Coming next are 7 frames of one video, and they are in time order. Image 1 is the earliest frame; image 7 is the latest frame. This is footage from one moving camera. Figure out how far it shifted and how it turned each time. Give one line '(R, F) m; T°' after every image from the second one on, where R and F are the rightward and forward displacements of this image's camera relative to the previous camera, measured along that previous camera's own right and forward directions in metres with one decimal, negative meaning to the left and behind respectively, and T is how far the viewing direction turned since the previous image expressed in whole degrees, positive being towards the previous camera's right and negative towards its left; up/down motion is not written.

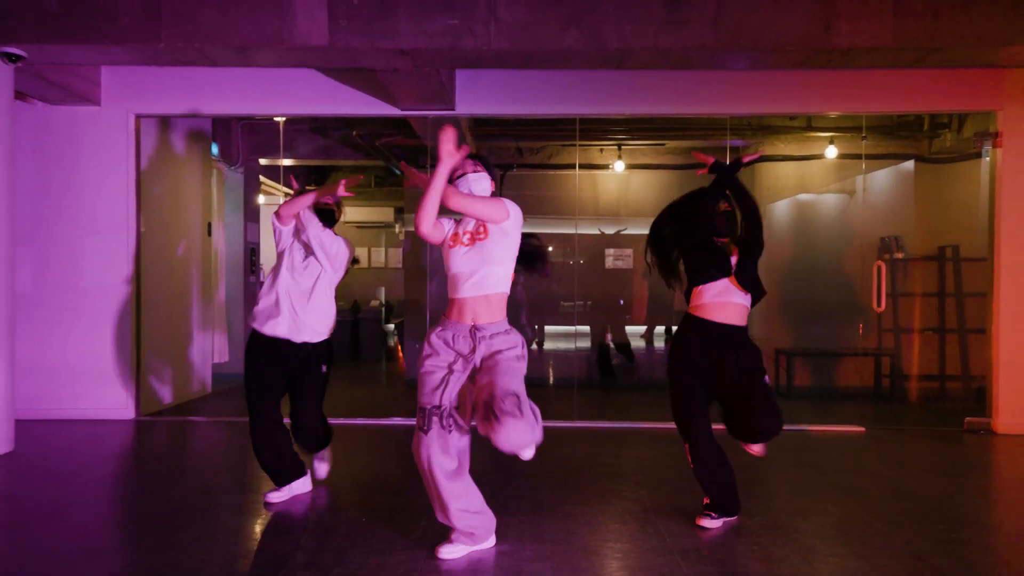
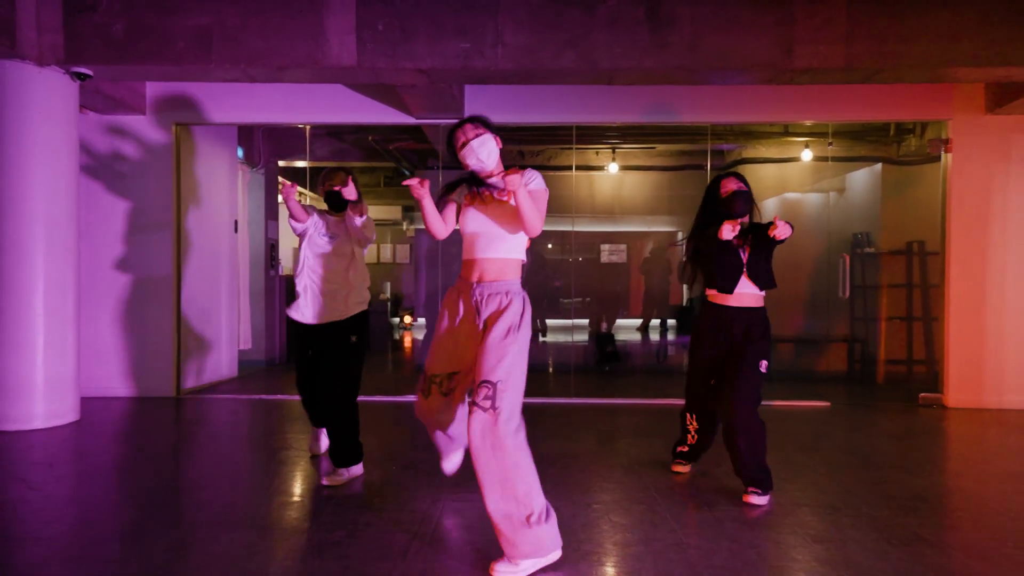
(0.0, -0.6) m; 0°
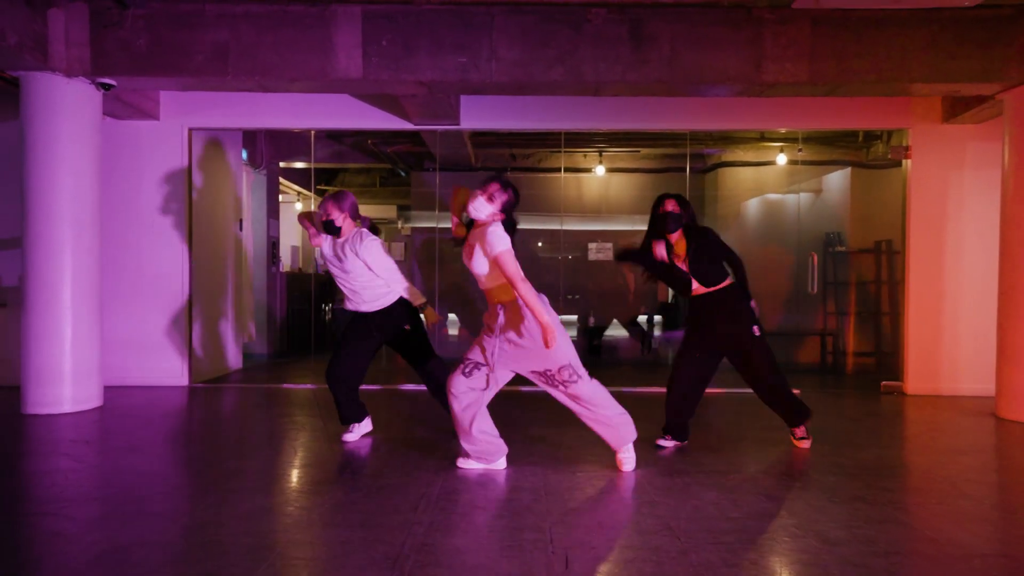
(0.0, -0.4) m; +1°
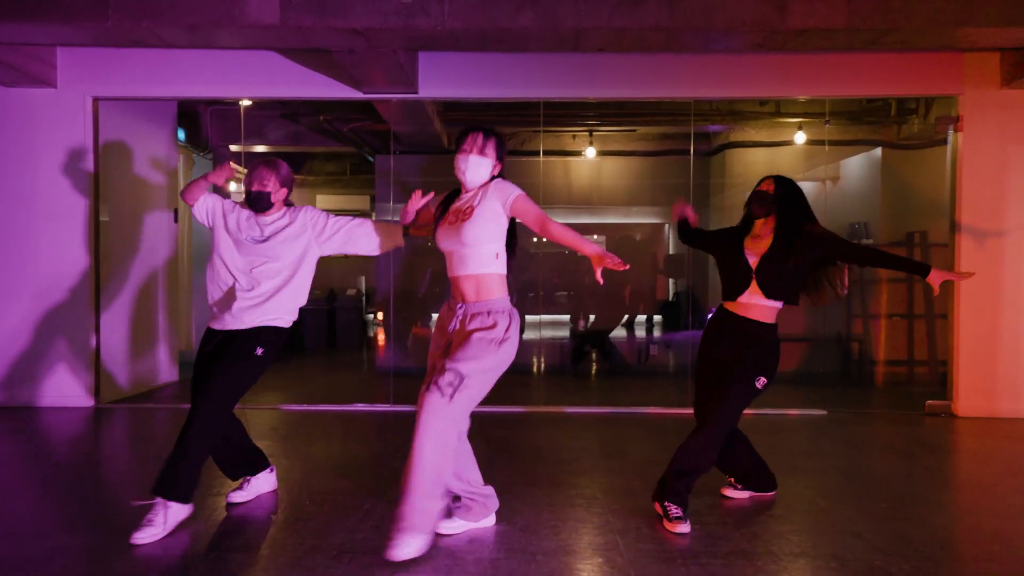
(+0.3, +1.1) m; 0°
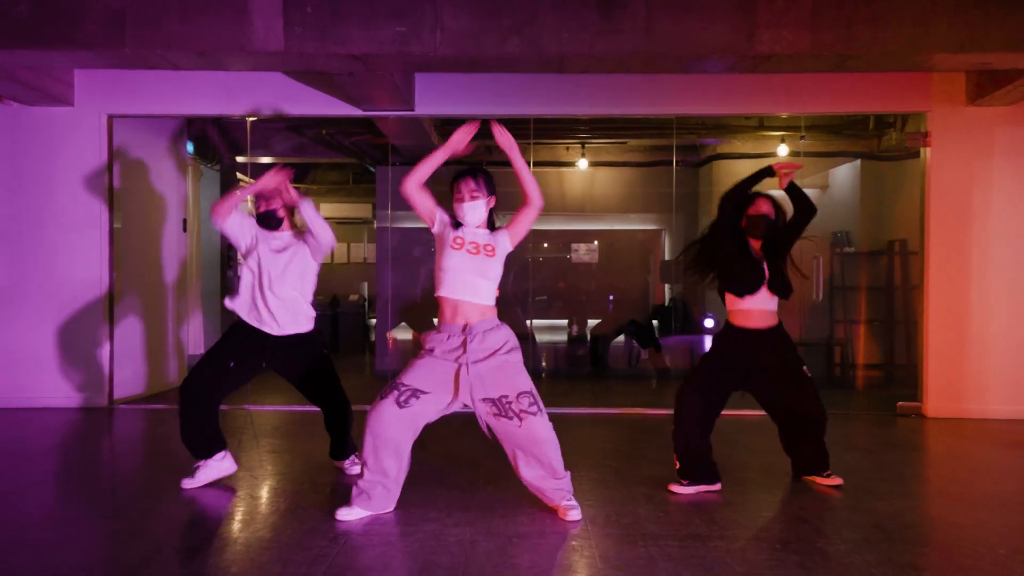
(+0.1, -0.3) m; 0°
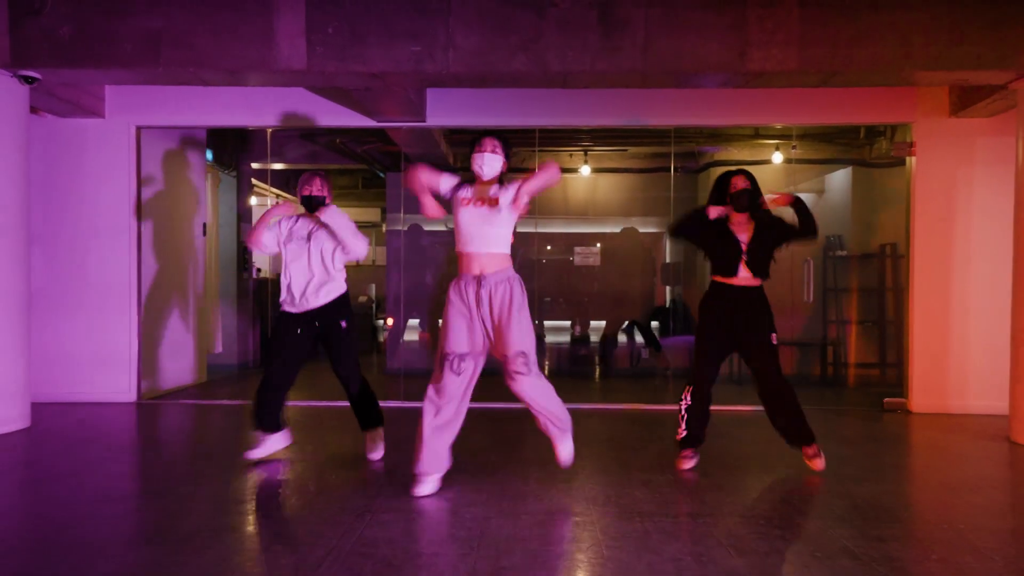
(0.0, -0.3) m; 0°
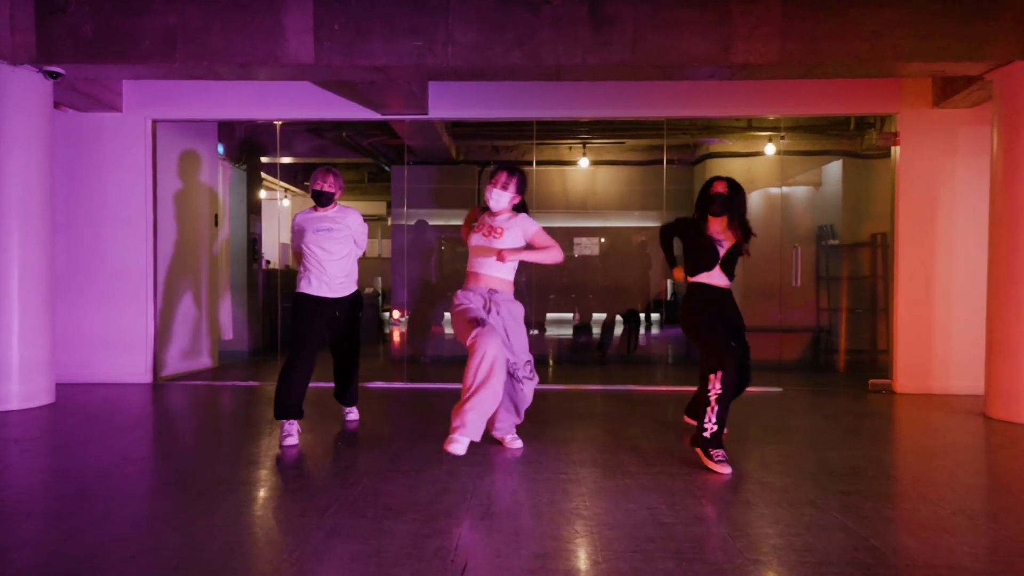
(+0.1, -0.3) m; -1°
